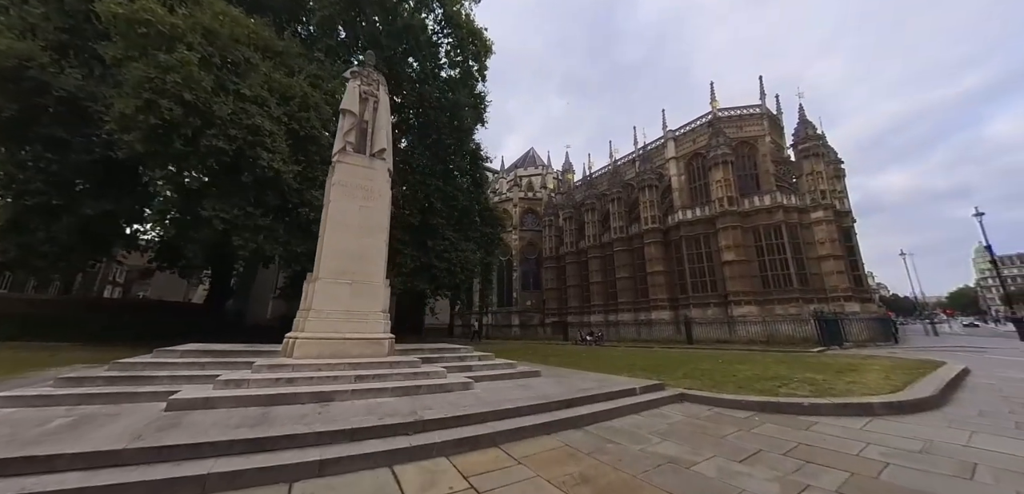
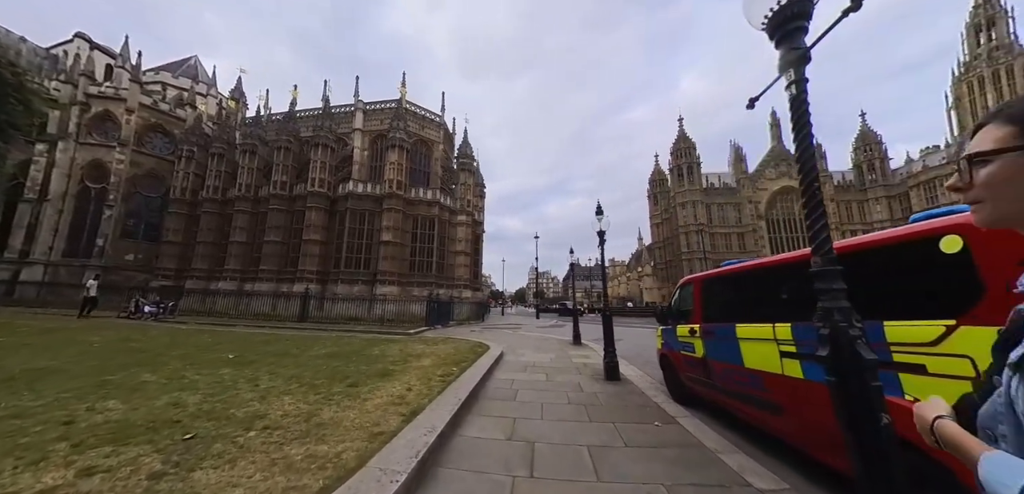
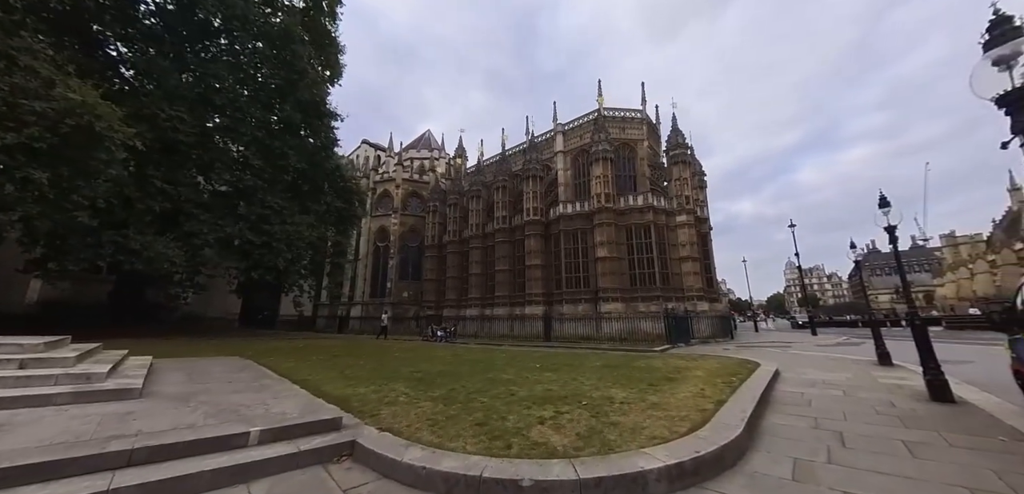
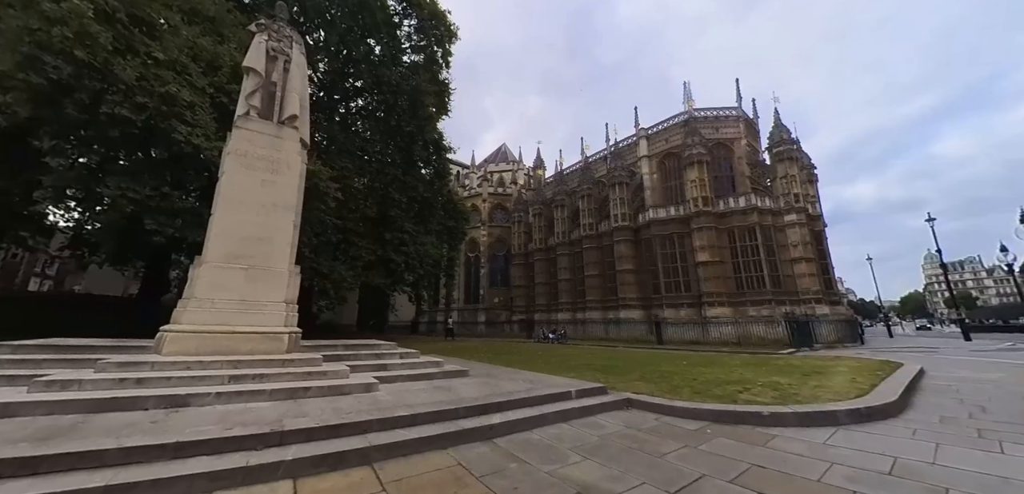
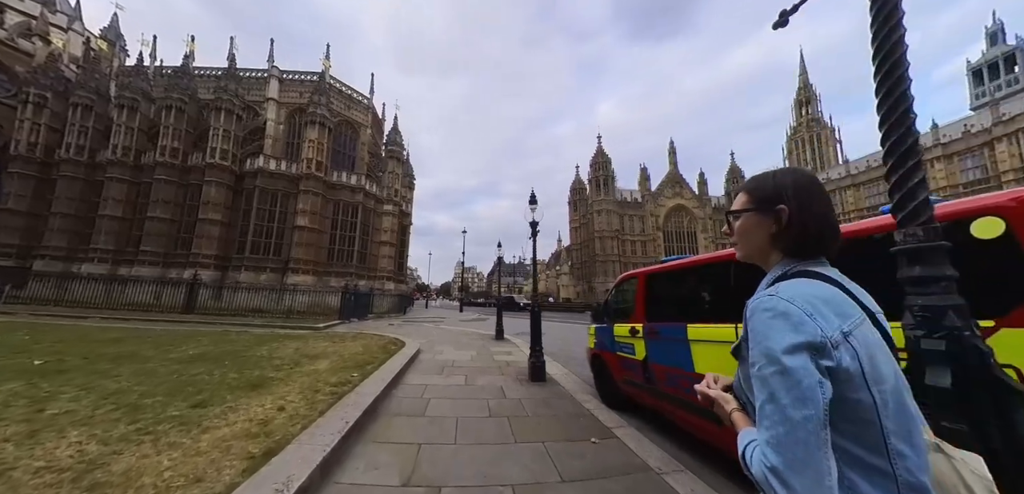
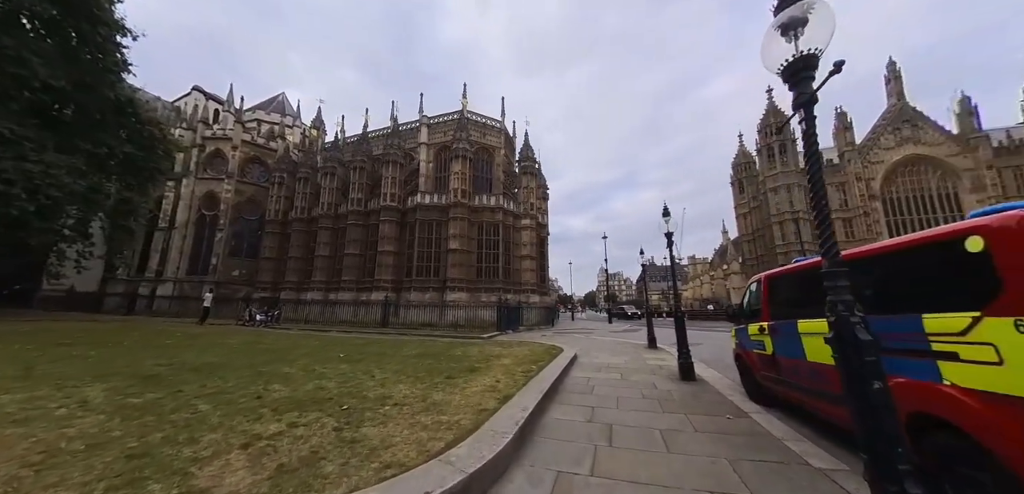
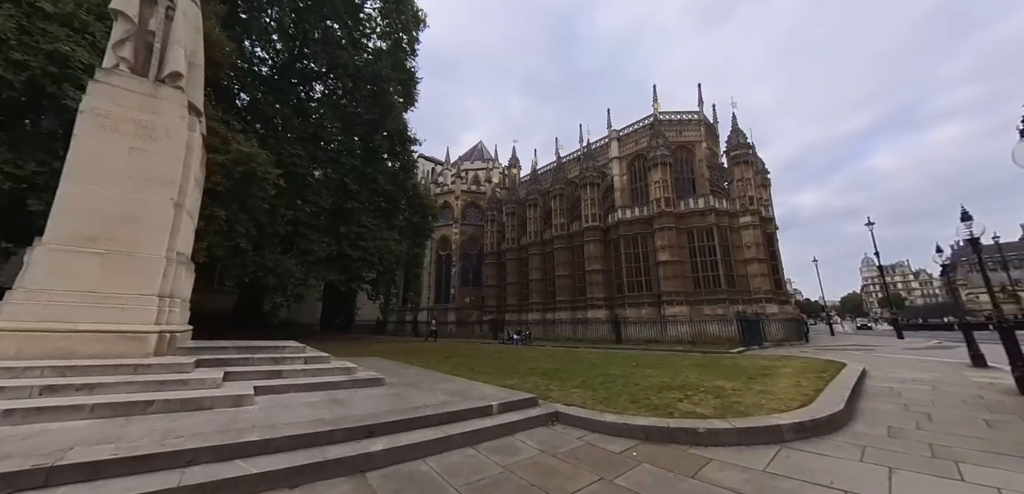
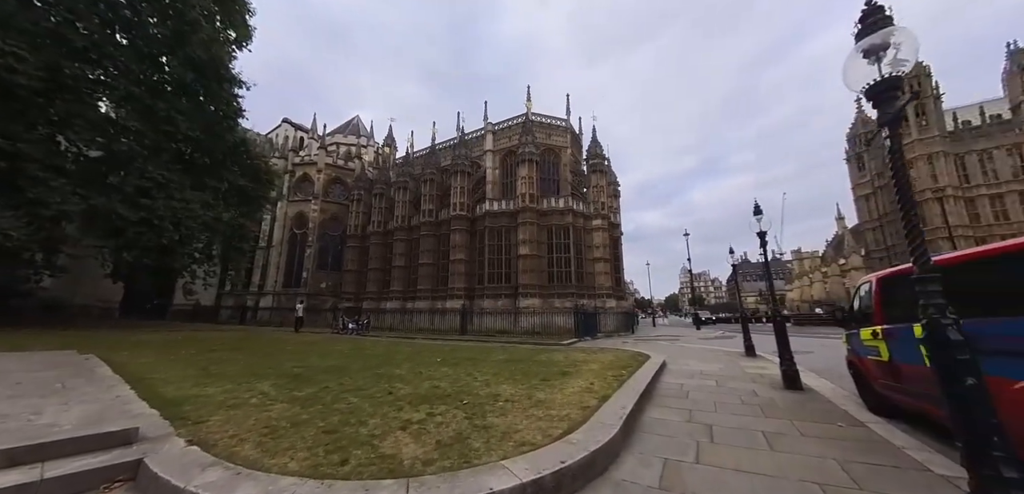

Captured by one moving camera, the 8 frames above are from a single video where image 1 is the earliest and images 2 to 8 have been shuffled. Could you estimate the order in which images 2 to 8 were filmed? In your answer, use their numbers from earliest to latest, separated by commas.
4, 7, 3, 8, 6, 2, 5
